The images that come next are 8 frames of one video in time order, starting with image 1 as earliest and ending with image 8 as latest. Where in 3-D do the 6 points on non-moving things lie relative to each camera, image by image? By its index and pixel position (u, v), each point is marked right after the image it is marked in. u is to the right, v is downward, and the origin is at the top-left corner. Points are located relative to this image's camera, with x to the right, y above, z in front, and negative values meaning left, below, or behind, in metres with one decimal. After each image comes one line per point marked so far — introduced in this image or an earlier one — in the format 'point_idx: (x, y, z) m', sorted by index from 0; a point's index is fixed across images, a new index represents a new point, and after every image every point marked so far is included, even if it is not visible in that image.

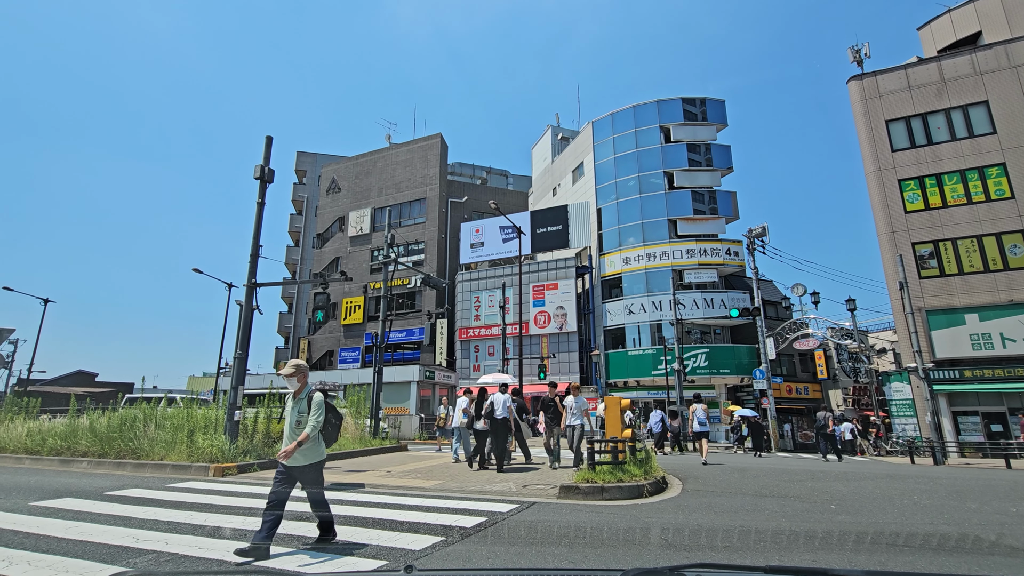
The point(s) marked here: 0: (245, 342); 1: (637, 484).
0: (-6.0, -1.2, +11.8) m
1: (+1.7, -2.6, +7.0) m
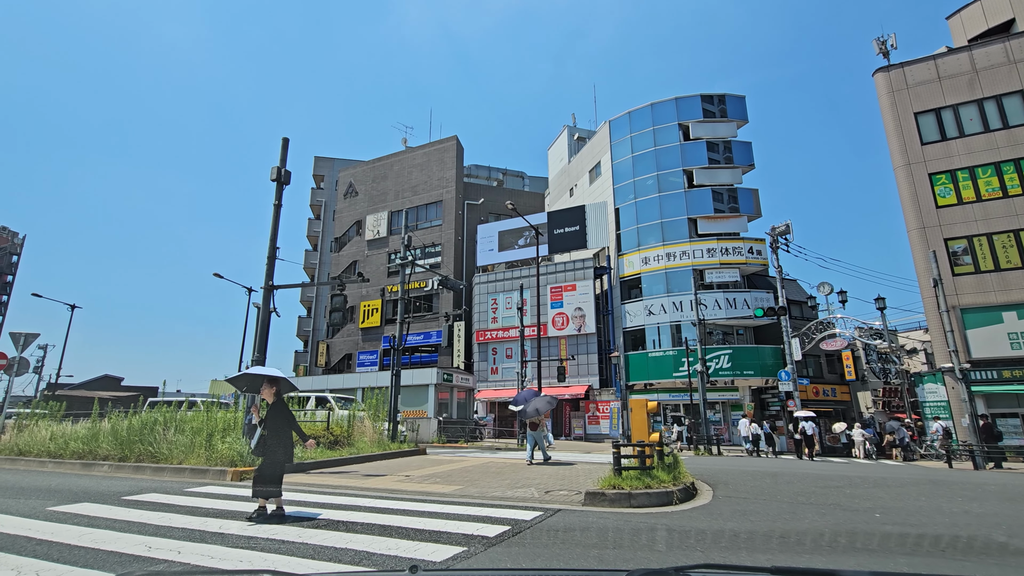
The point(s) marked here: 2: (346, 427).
0: (-5.6, -1.3, +11.7) m
1: (+2.0, -2.6, +6.7) m
2: (-4.3, -3.6, +13.7) m
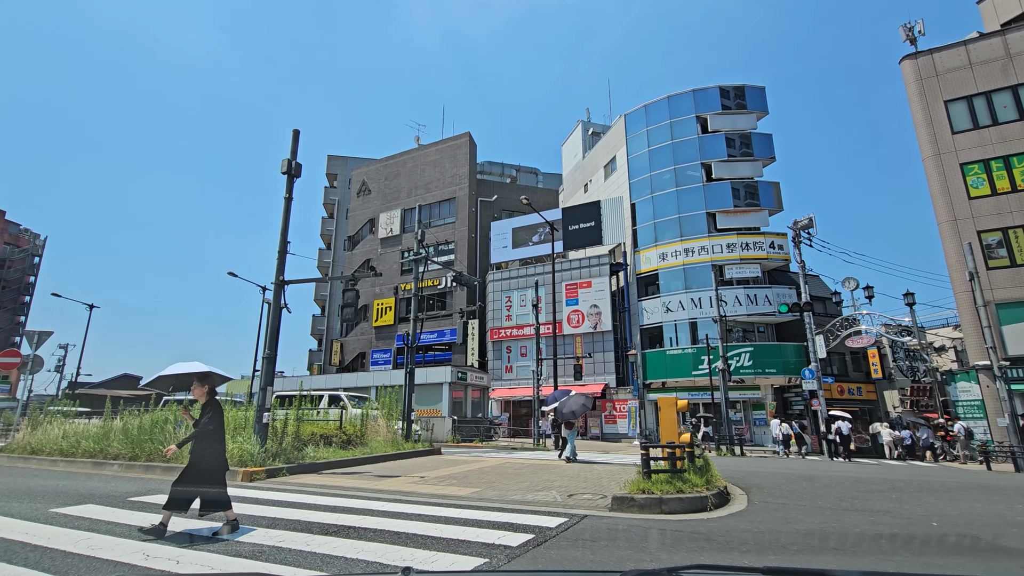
0: (-5.2, -1.2, +11.4) m
1: (+2.2, -2.5, +6.2) m
2: (-3.9, -3.5, +13.4) m
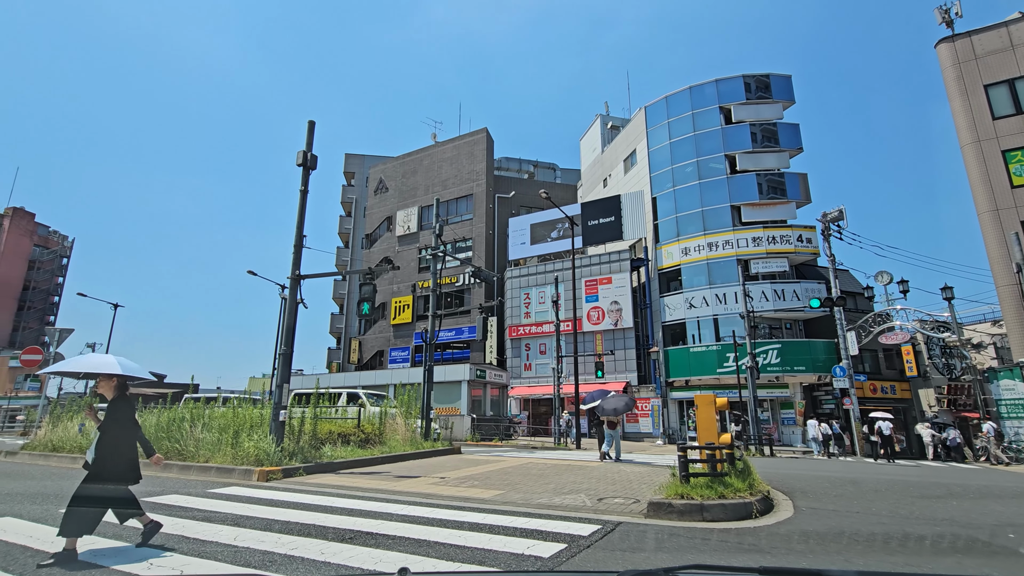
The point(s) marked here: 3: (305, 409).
0: (-4.7, -1.1, +11.2) m
1: (+2.5, -2.3, +5.7) m
2: (-3.4, -3.4, +13.1) m
3: (-4.6, -2.7, +11.5) m
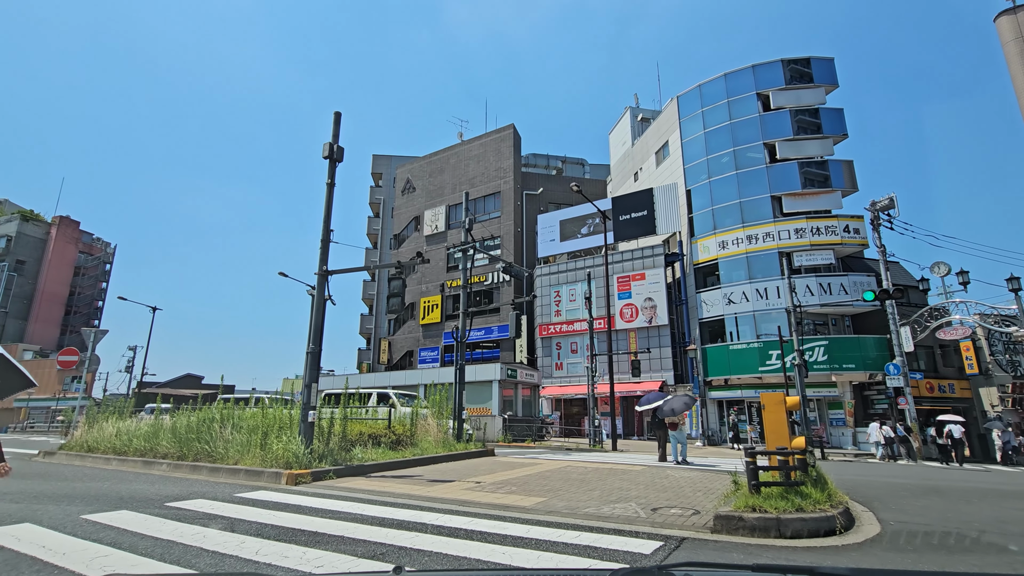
0: (-4.0, -1.0, +10.8) m
1: (+3.0, -2.2, +5.0) m
2: (-2.5, -3.3, +12.7) m
3: (-3.8, -2.6, +11.2) m
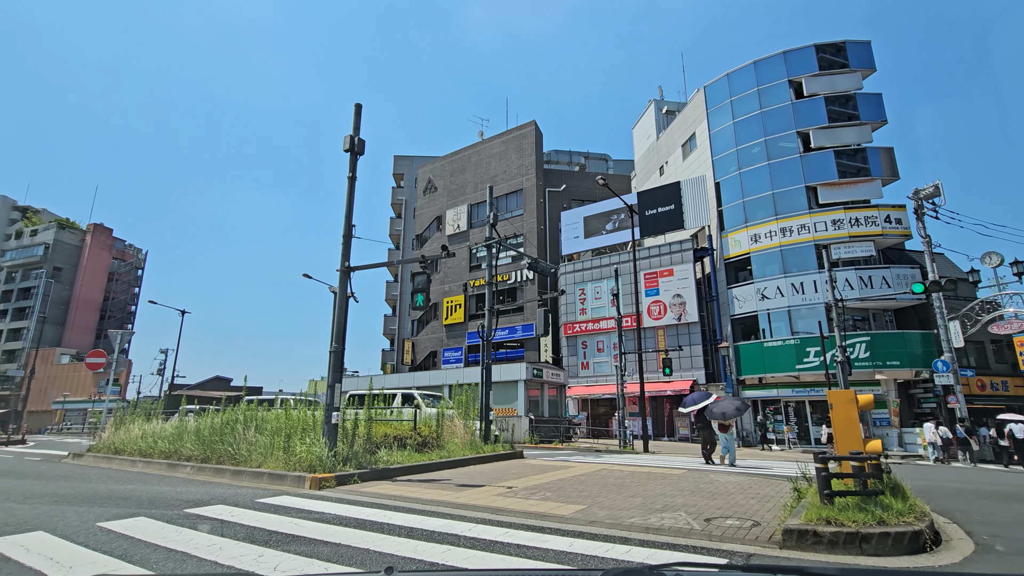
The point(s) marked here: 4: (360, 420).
0: (-3.4, -0.9, +10.5) m
1: (+3.4, -2.0, +4.4) m
2: (-1.8, -3.3, +12.3) m
3: (-3.2, -2.5, +10.8) m
4: (-3.1, -2.7, +10.6) m
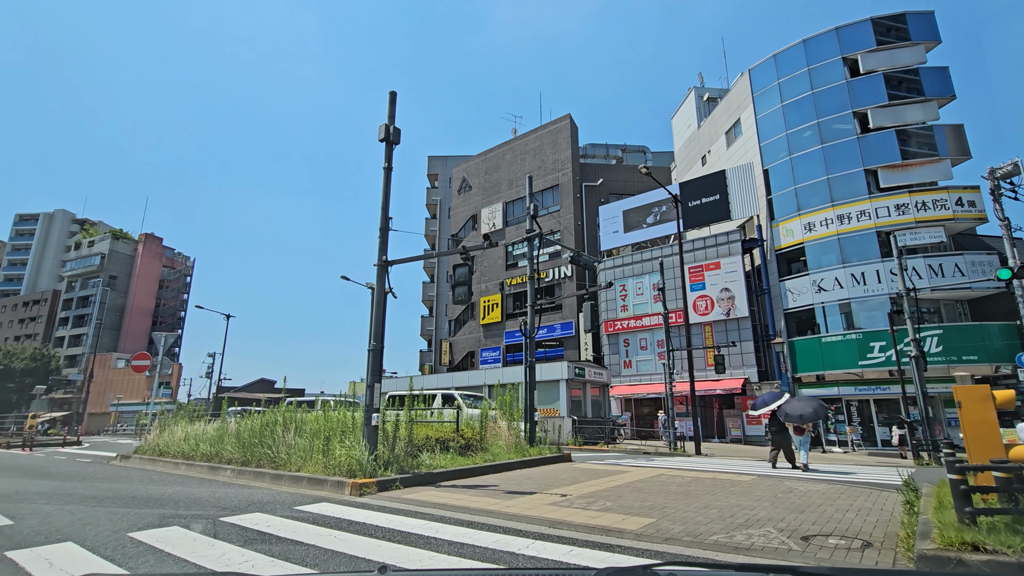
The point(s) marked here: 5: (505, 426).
0: (-2.5, -0.9, +10.0) m
1: (+3.9, -1.8, +3.5) m
2: (-0.8, -3.1, +11.7) m
3: (-2.2, -2.4, +10.3) m
4: (-2.2, -2.6, +10.2) m
5: (-0.2, -3.2, +12.0) m
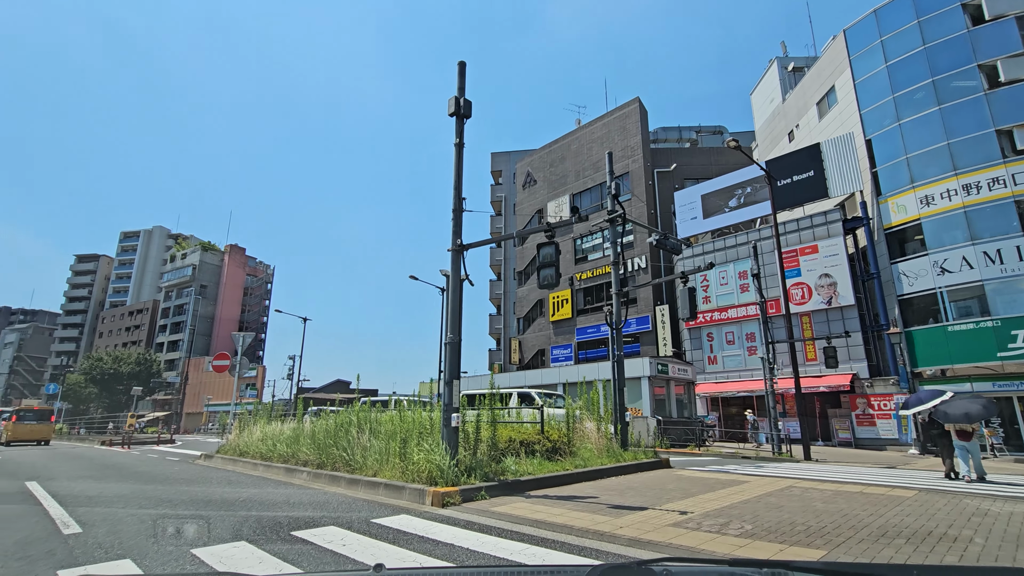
0: (-1.0, -0.6, +9.2) m
1: (+4.6, -1.4, +1.9) m
2: (+1.0, -2.9, +10.6) m
3: (-0.6, -2.2, +9.4) m
4: (-0.5, -2.4, +9.2) m
5: (+1.7, -2.9, +10.9) m
